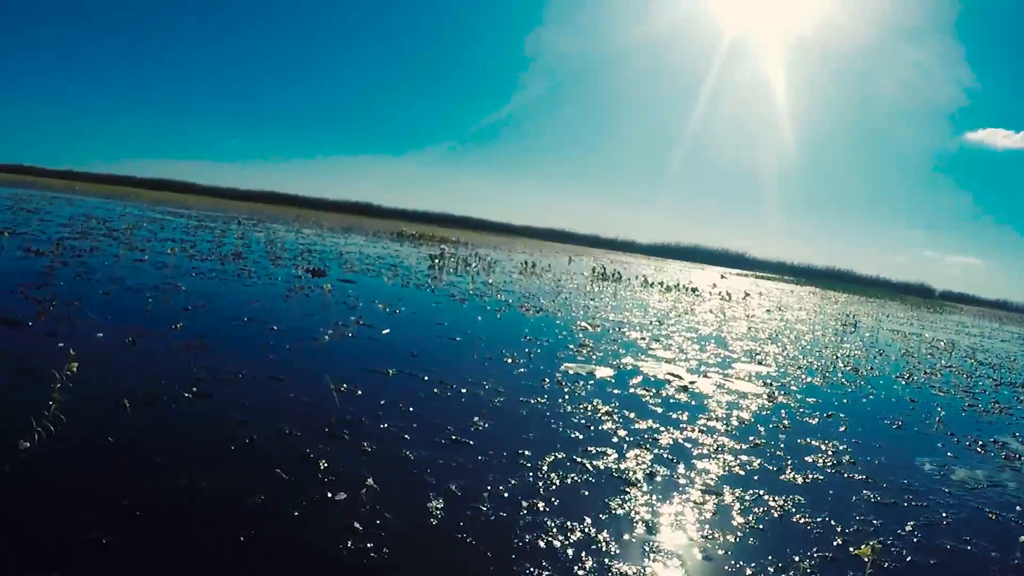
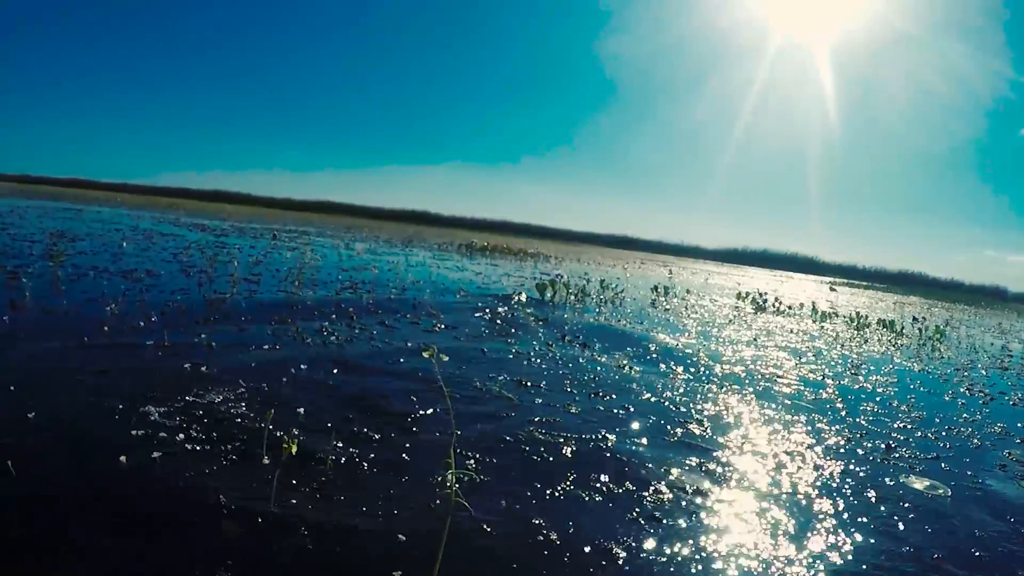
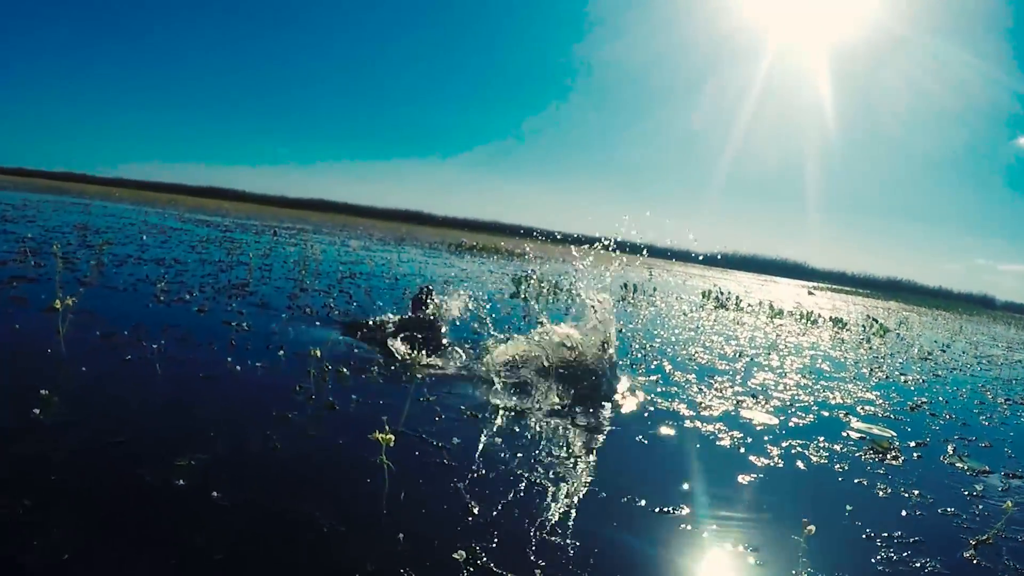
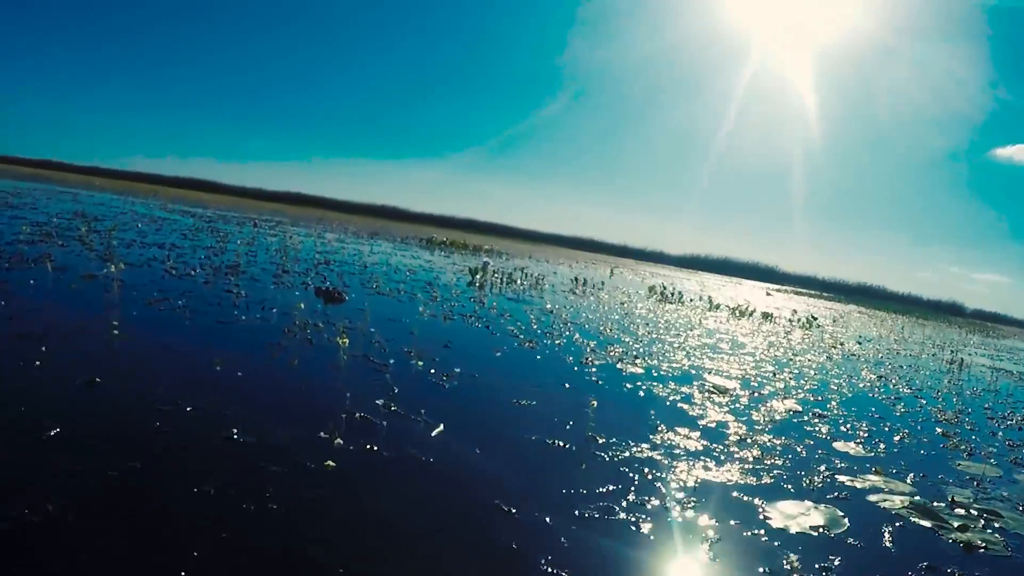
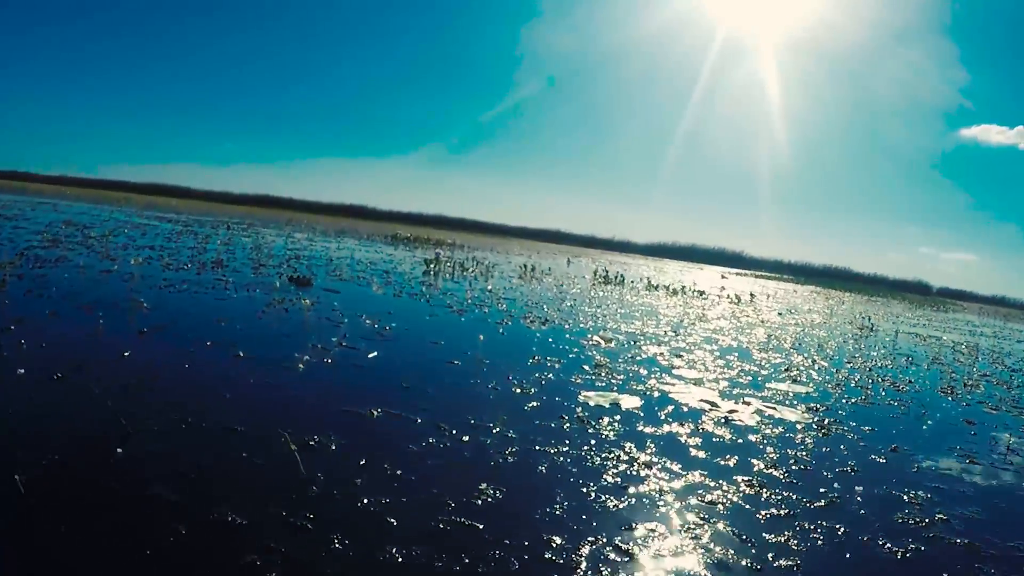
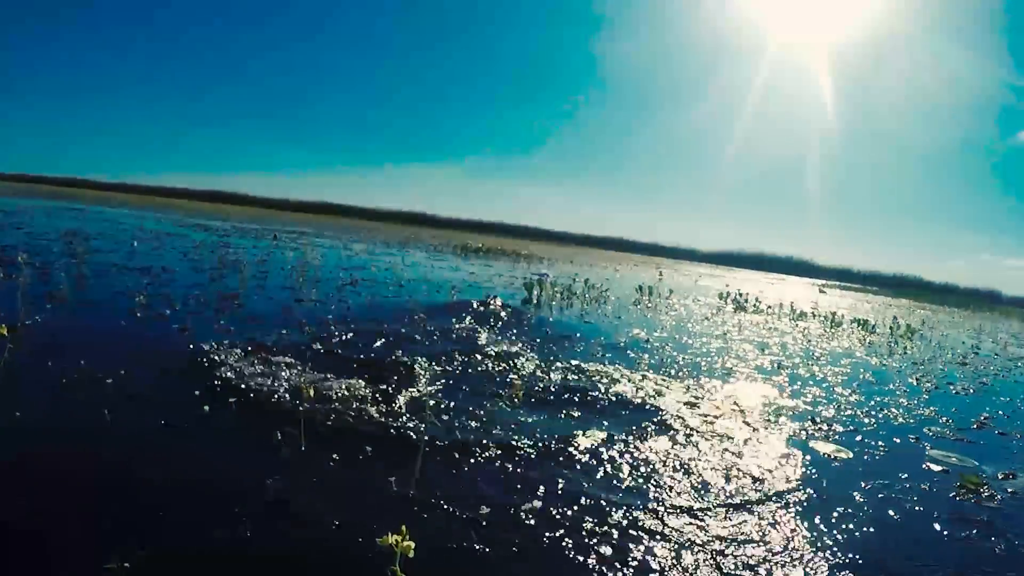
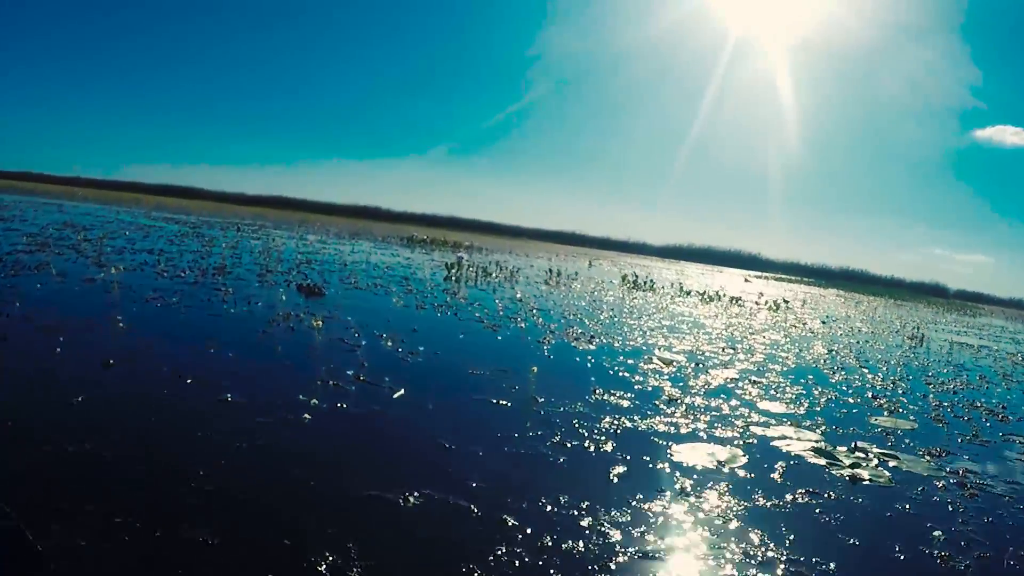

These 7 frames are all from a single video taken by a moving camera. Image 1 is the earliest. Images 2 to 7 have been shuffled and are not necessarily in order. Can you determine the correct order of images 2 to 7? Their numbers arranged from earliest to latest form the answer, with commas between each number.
5, 7, 4, 3, 6, 2
